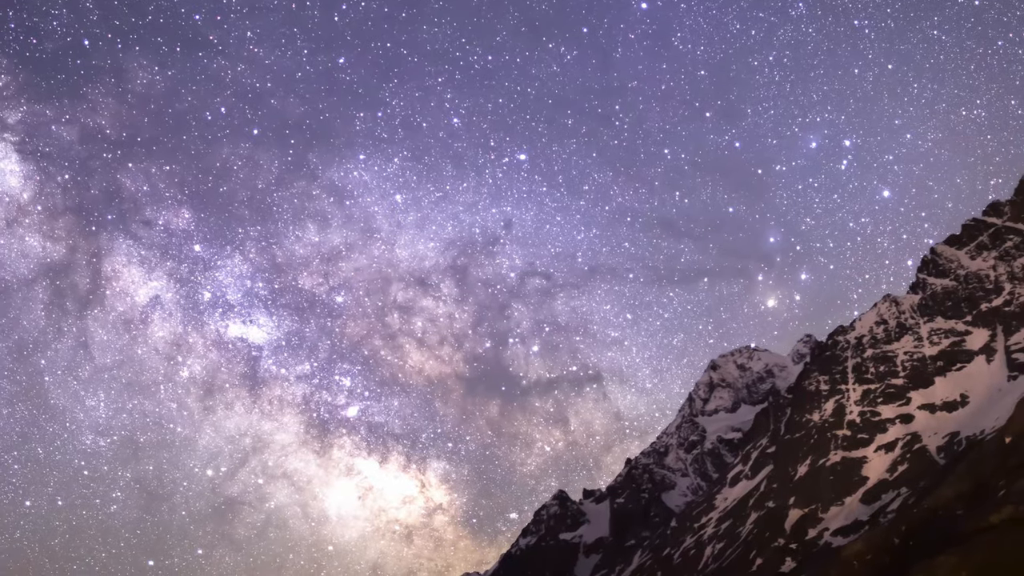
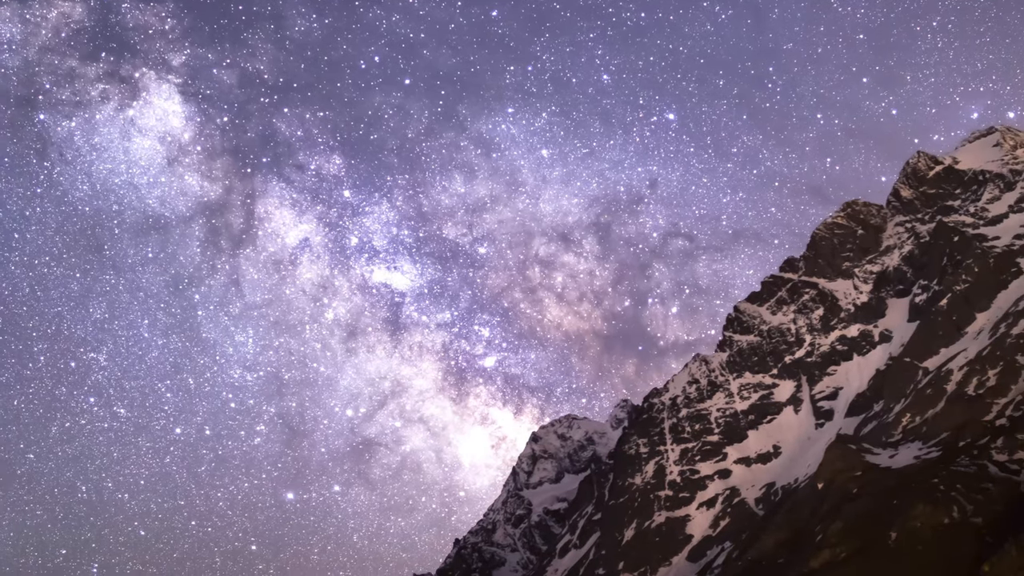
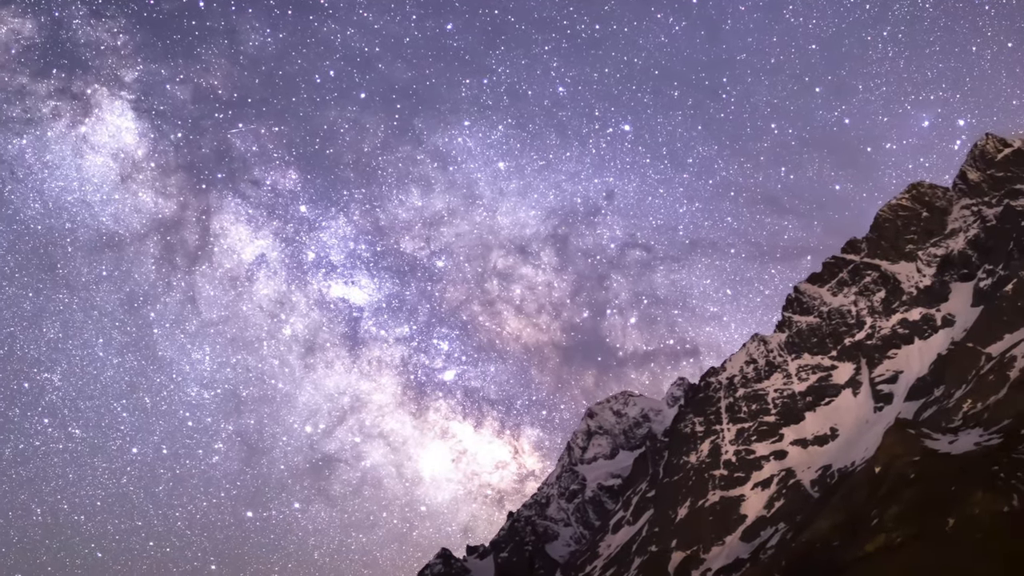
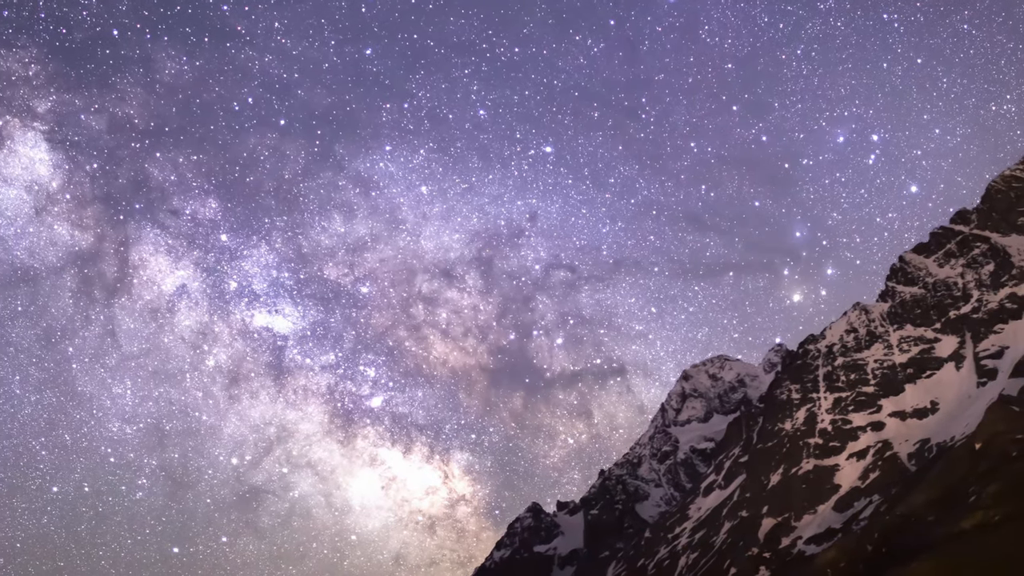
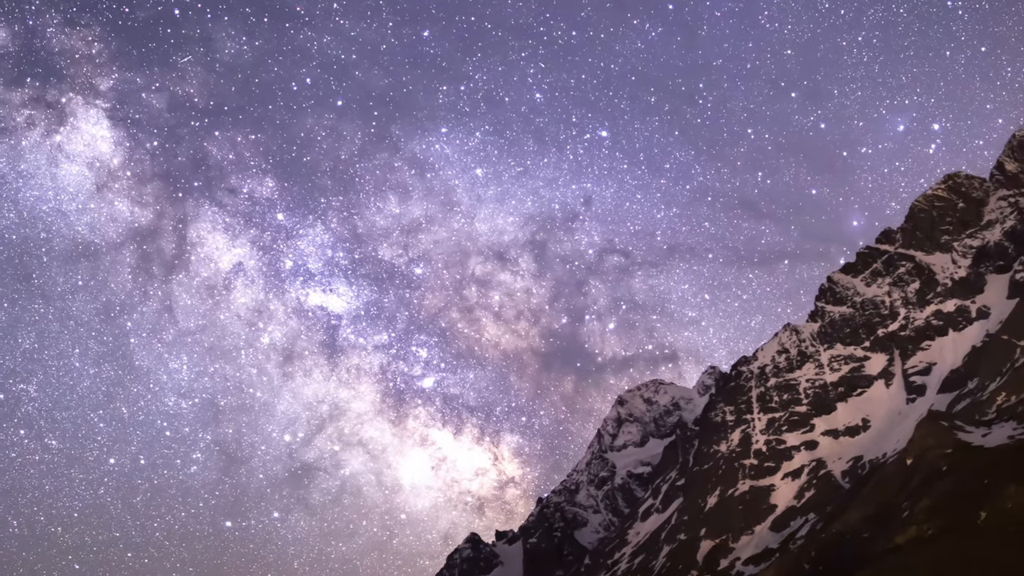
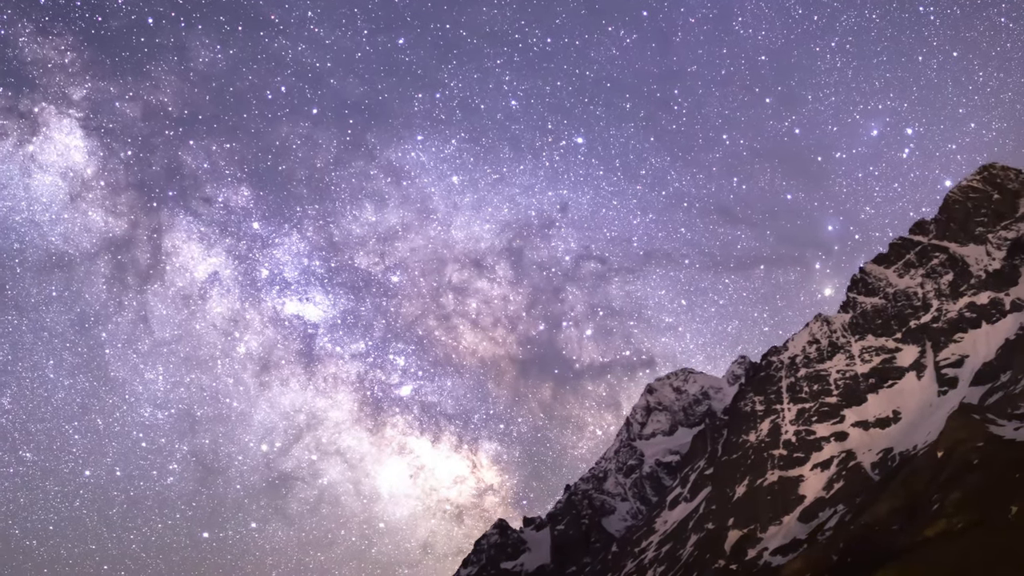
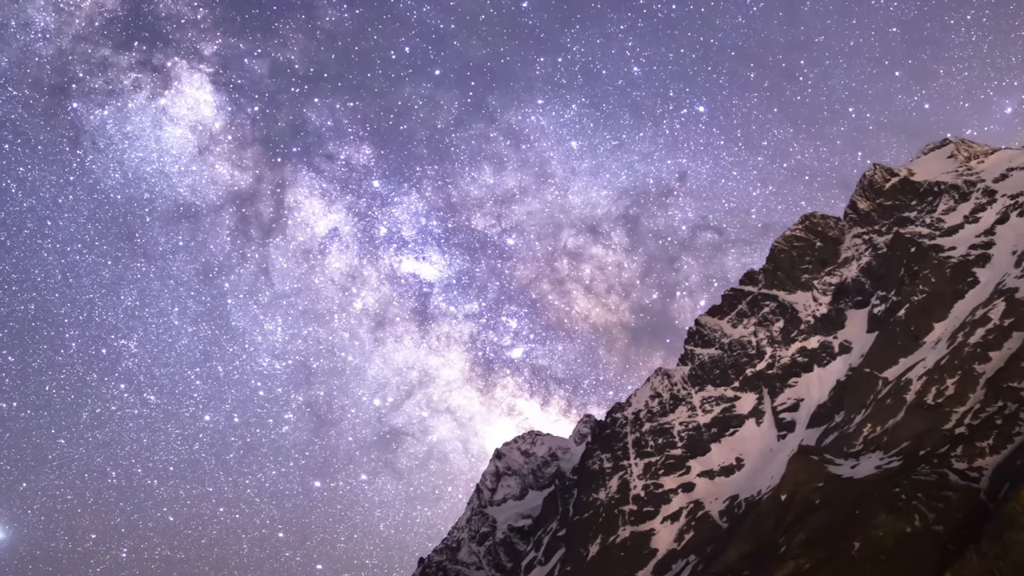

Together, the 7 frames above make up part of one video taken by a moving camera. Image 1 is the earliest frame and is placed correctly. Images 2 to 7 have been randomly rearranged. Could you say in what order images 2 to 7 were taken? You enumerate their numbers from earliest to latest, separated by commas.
4, 6, 5, 3, 2, 7
